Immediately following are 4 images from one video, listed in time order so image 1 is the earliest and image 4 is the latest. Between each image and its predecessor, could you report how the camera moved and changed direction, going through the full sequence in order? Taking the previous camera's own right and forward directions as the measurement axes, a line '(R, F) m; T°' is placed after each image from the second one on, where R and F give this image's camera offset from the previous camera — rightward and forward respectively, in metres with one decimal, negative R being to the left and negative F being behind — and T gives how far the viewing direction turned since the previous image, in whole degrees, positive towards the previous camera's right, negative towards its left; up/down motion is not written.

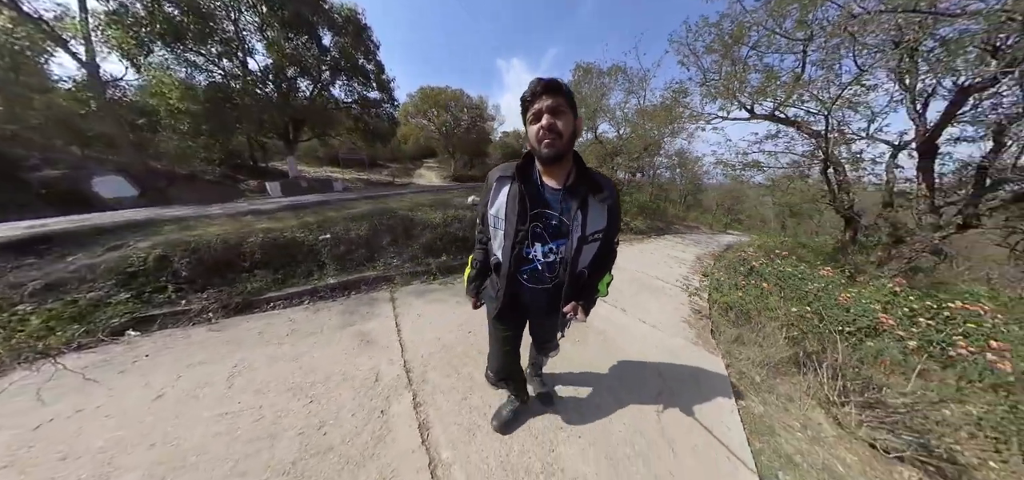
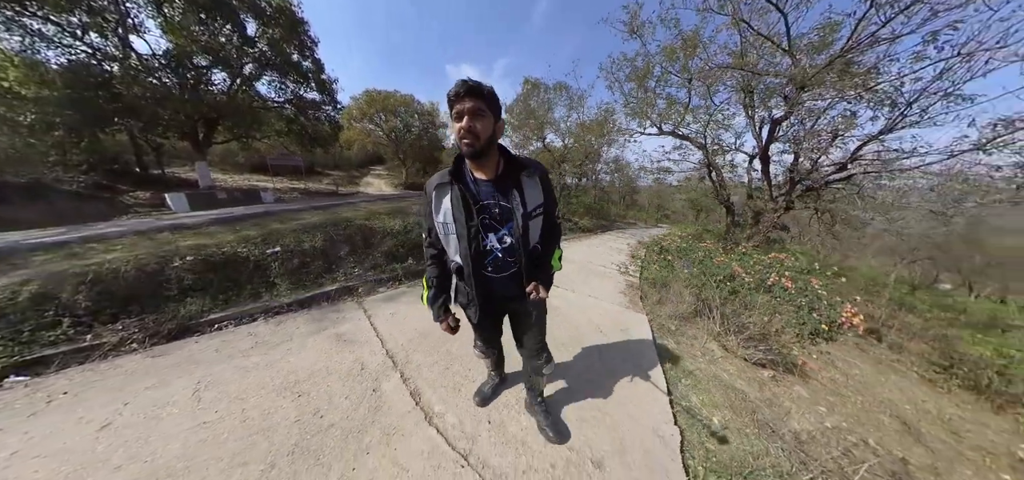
(-0.1, -0.3) m; +10°
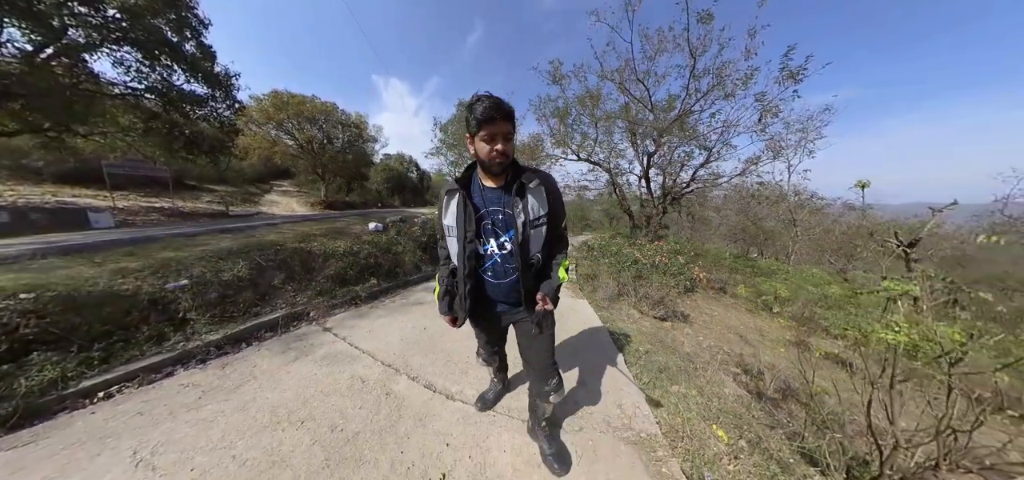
(-0.4, -0.4) m; +17°
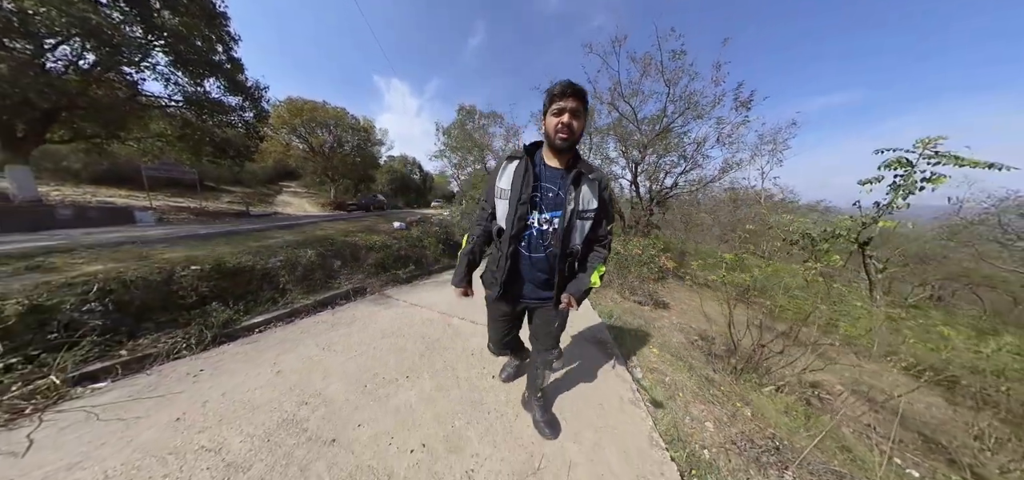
(-0.2, -1.0) m; 0°
